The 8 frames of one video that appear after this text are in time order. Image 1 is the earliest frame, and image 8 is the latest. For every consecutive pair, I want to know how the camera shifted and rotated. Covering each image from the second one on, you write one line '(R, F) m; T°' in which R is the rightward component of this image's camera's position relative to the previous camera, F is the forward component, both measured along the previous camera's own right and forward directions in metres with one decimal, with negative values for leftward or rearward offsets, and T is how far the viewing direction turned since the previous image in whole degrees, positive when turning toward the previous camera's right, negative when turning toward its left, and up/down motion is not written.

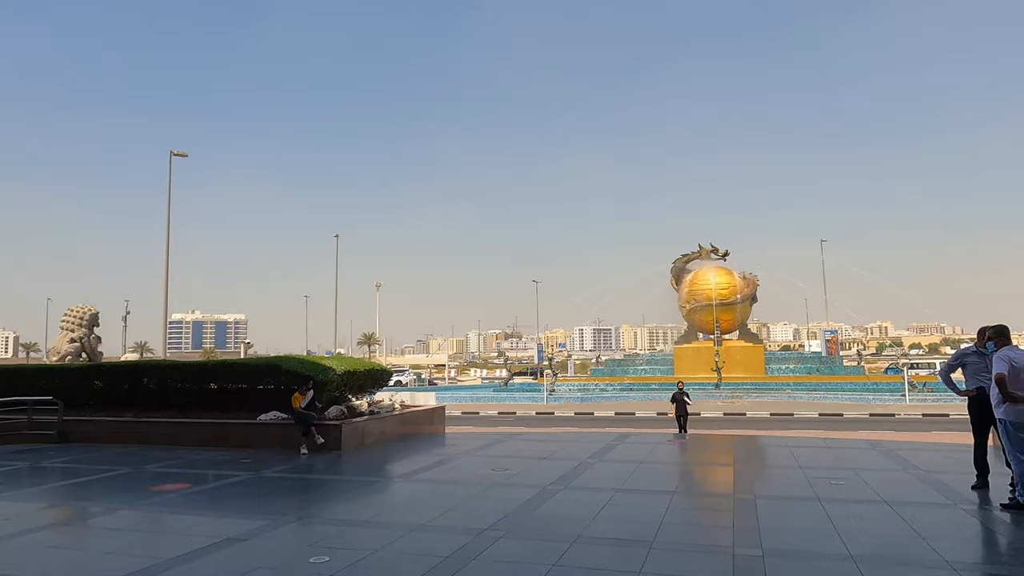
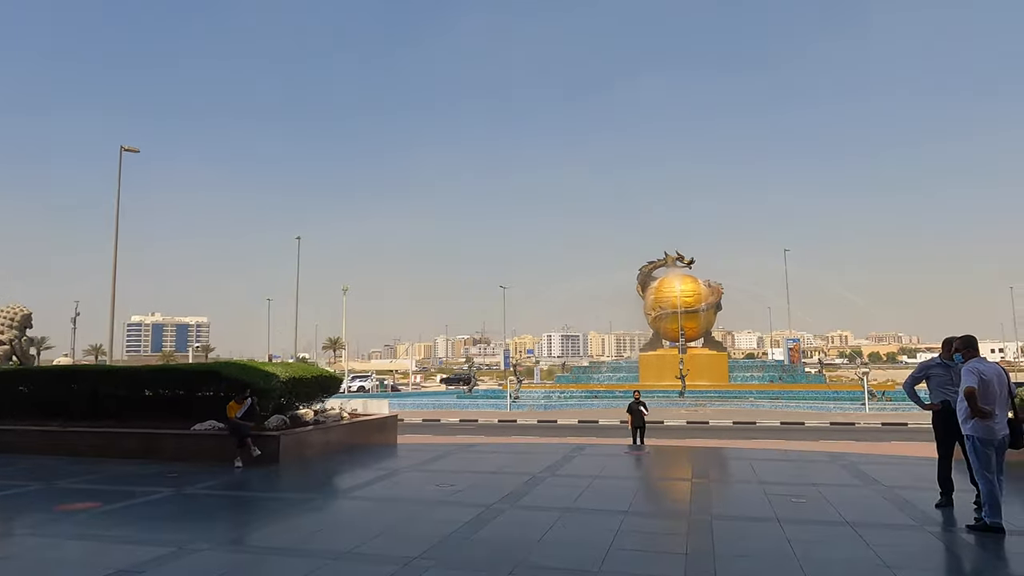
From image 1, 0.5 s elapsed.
(+0.2, +0.5) m; +3°
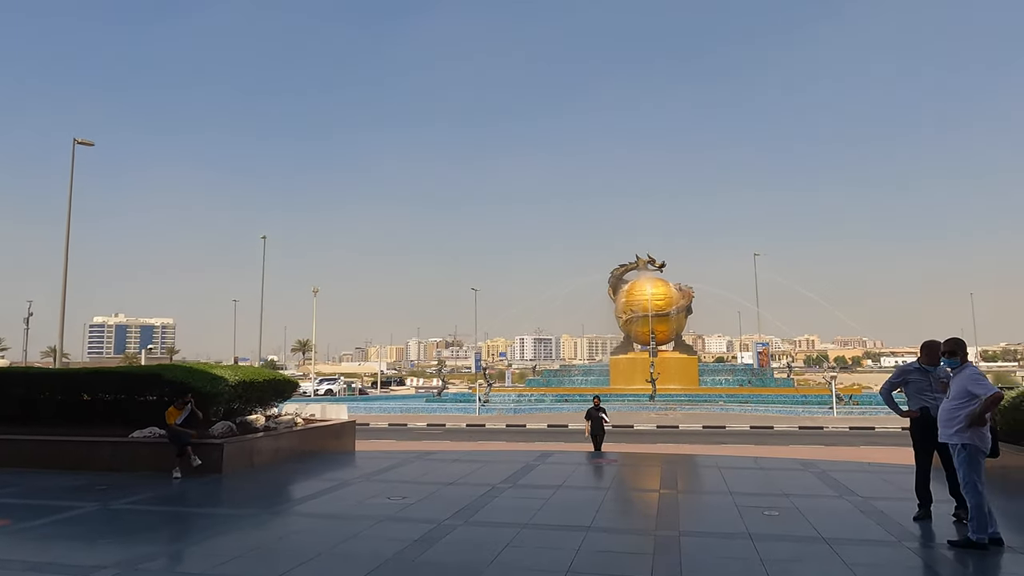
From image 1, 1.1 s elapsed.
(+0.1, +0.4) m; +2°
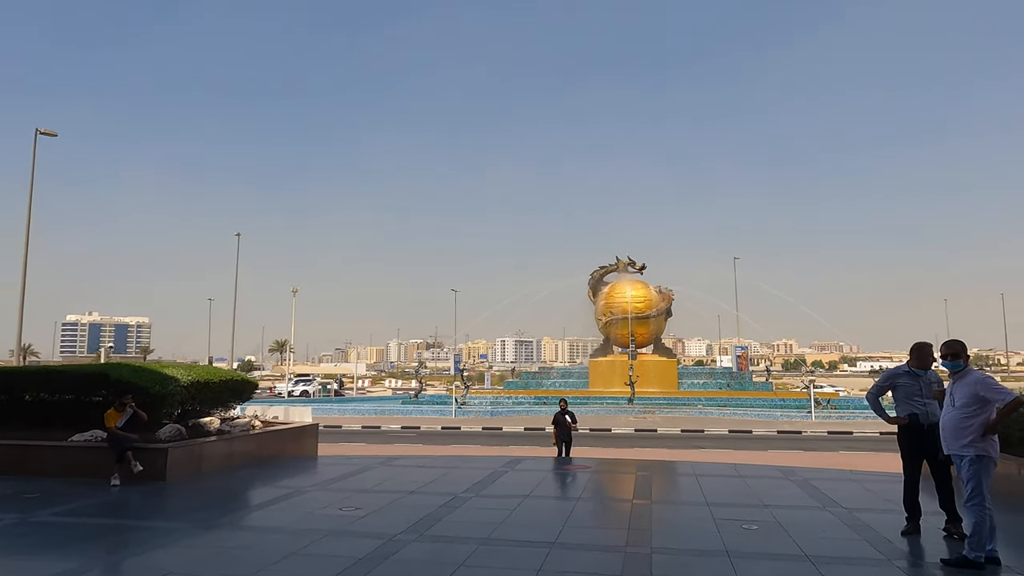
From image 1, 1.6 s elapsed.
(+0.2, +0.5) m; +2°
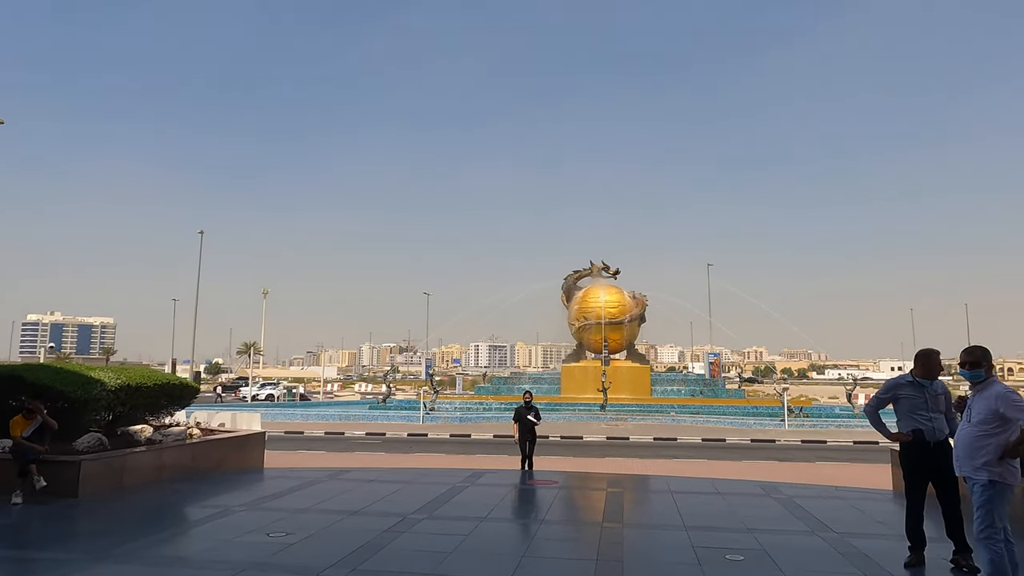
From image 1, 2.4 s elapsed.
(+0.1, +0.7) m; +2°
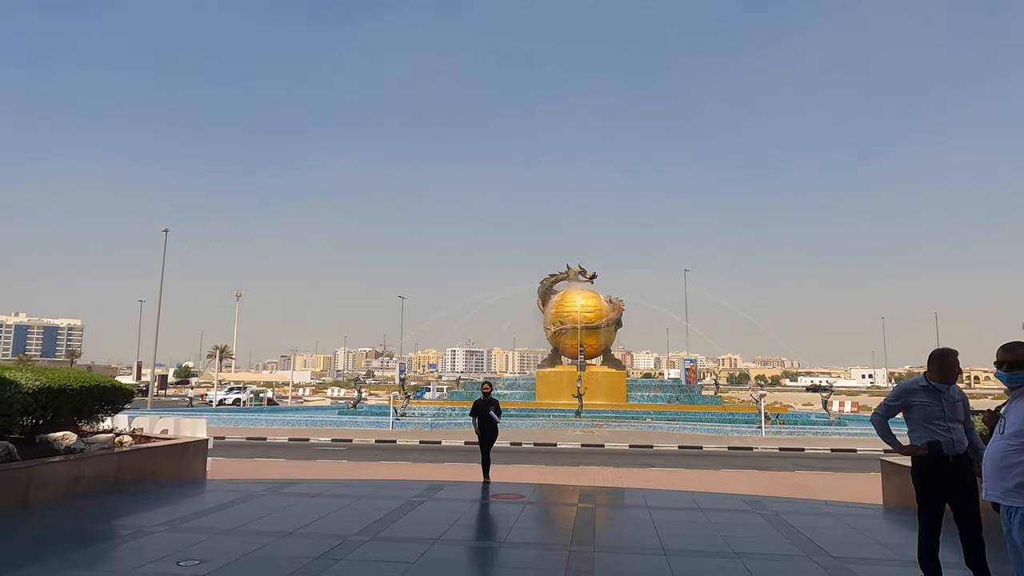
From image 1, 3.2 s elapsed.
(+0.2, +0.7) m; +2°
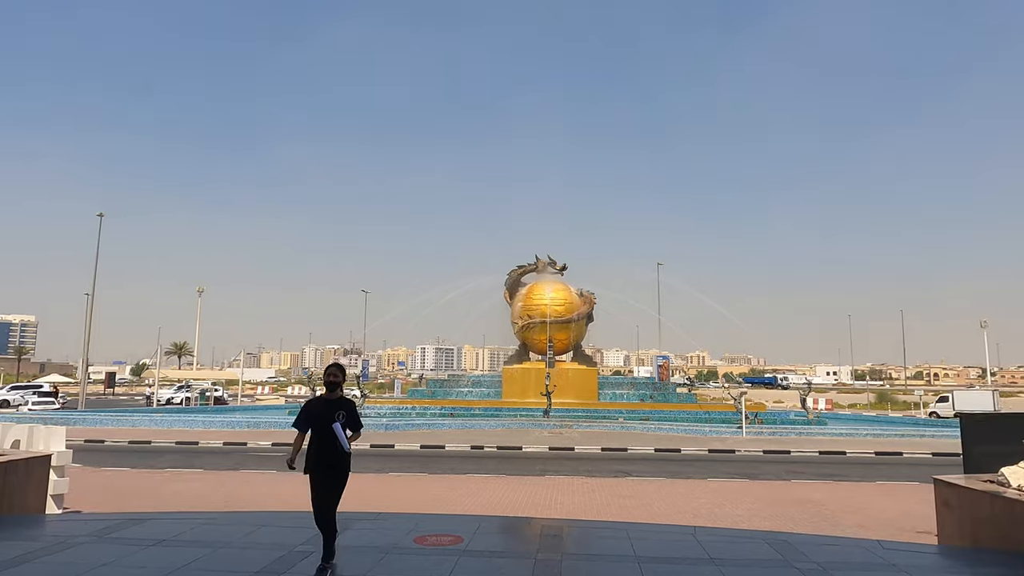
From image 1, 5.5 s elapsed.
(+0.3, +2.2) m; +3°
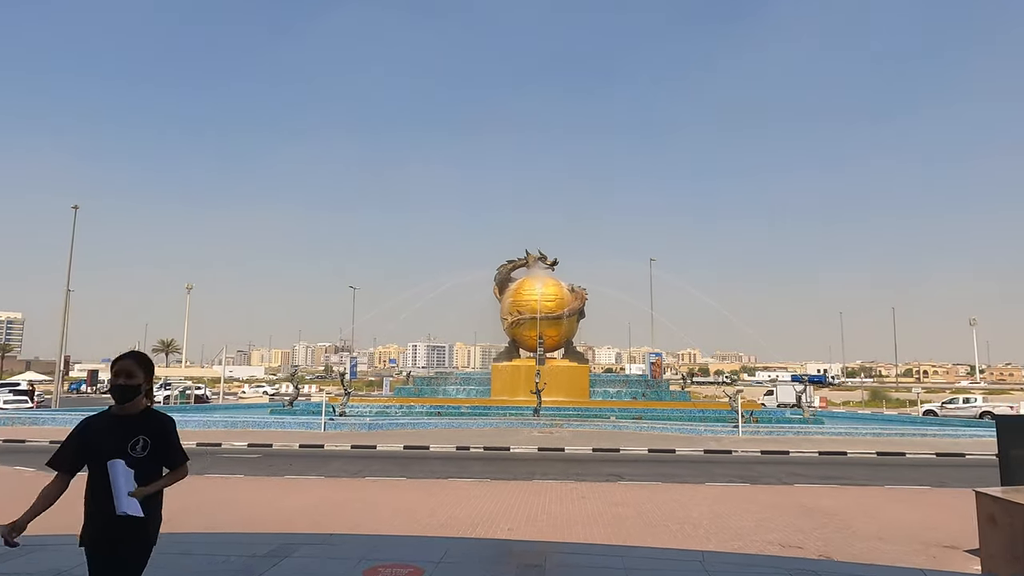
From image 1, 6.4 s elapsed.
(+0.1, +0.9) m; +1°
